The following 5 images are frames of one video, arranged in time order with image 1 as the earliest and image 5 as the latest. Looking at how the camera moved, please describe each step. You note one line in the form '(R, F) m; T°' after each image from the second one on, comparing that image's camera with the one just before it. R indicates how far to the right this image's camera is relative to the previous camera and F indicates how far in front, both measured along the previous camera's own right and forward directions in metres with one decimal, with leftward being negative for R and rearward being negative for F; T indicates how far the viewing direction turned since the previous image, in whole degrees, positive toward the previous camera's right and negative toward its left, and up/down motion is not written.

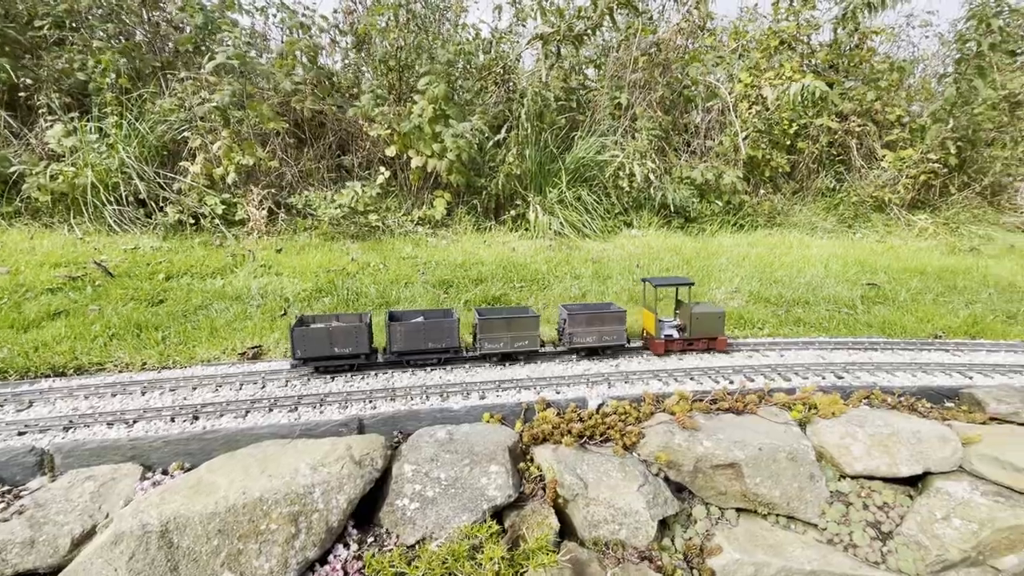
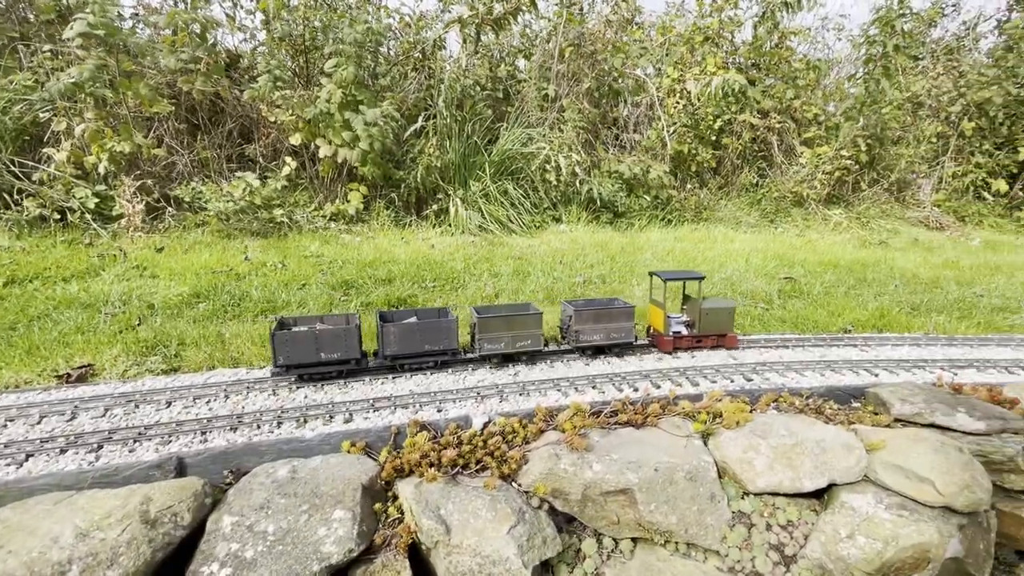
(+0.6, +0.6) m; +6°
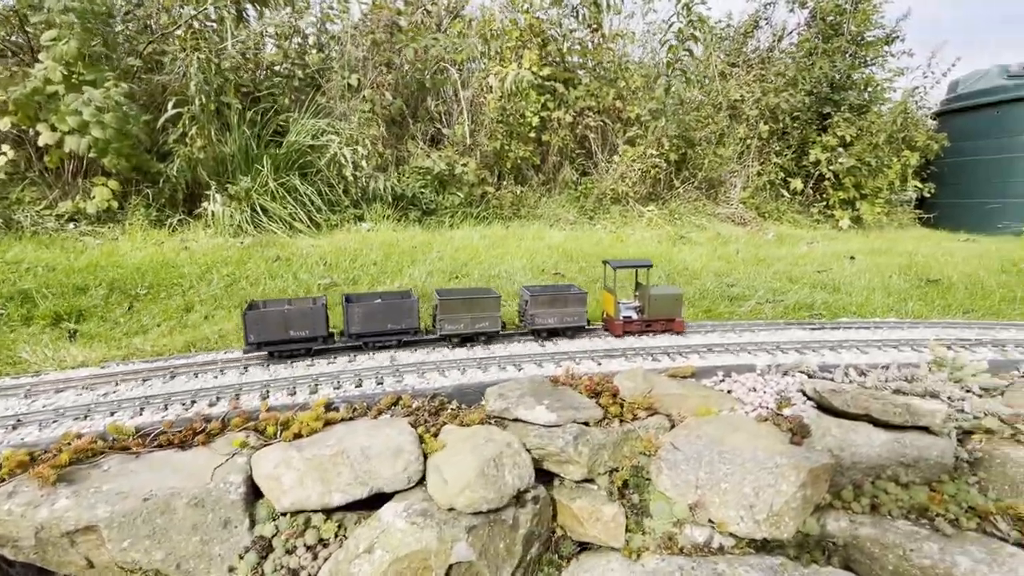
(+2.7, +0.1) m; +10°
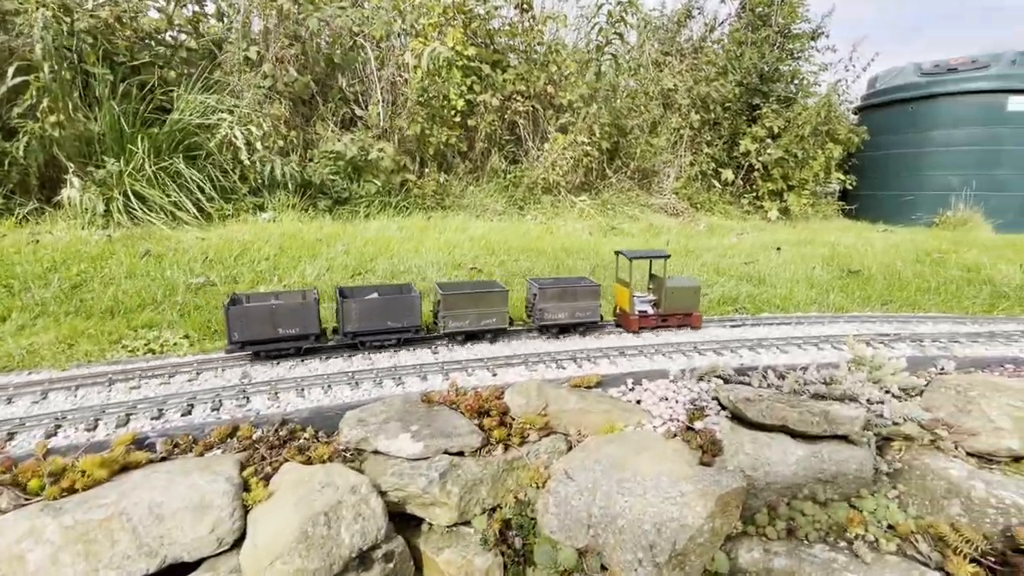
(+0.6, +0.7) m; +6°
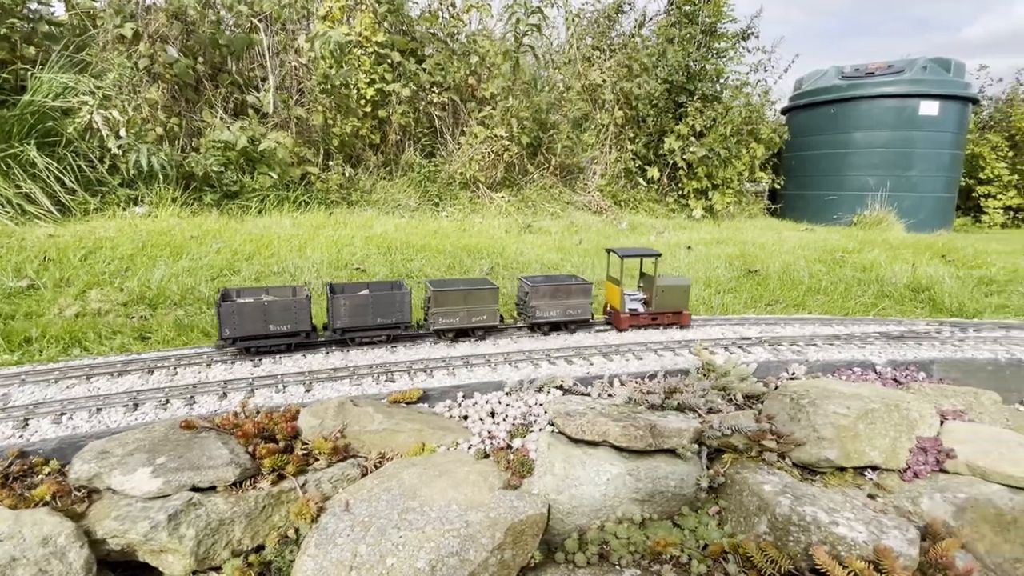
(+1.1, +0.3) m; +4°
